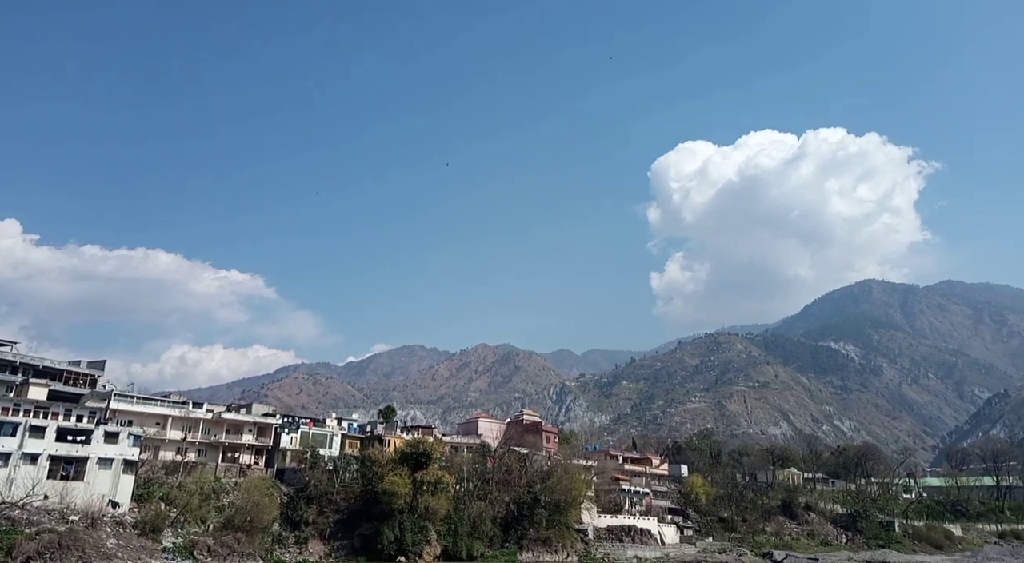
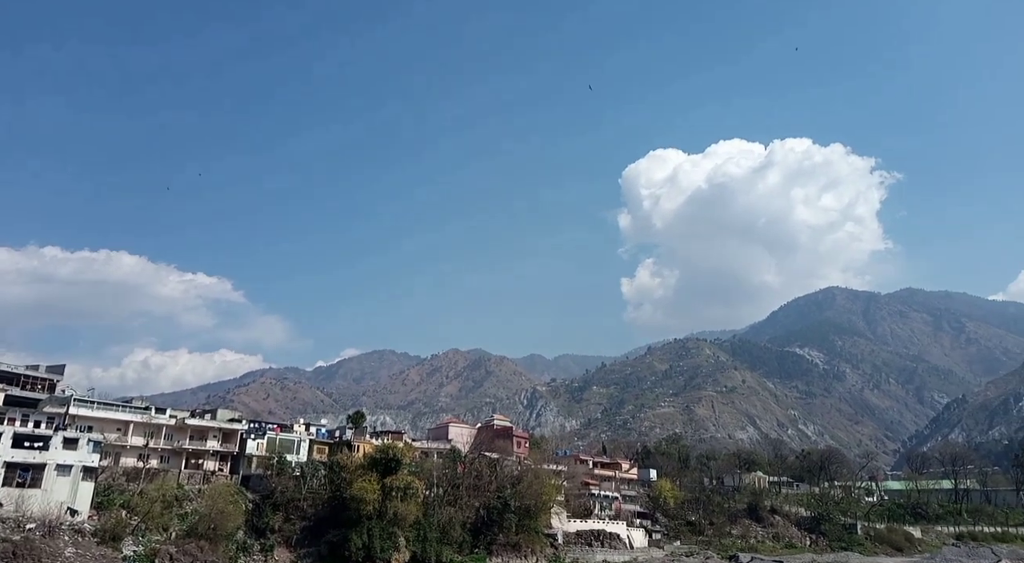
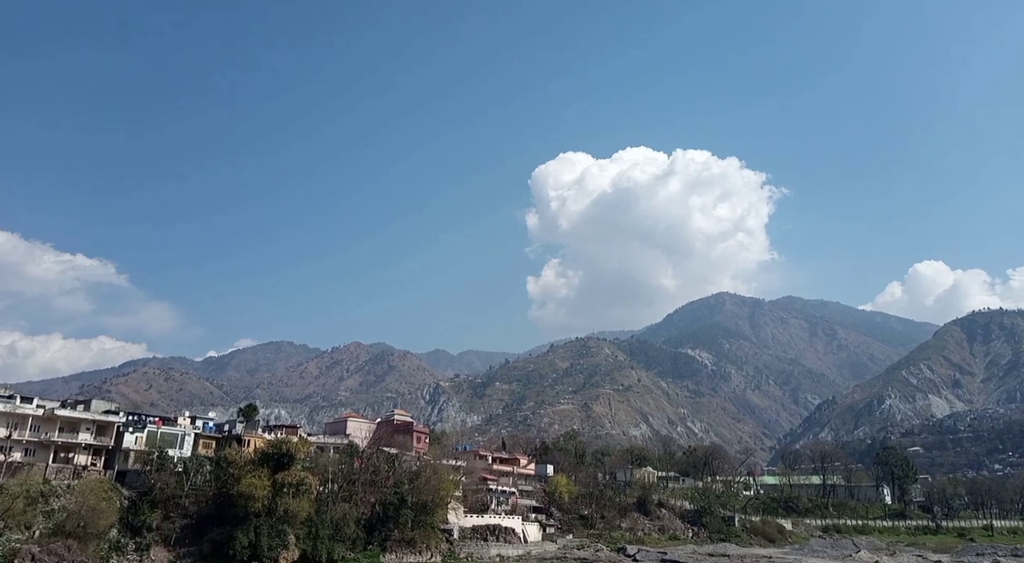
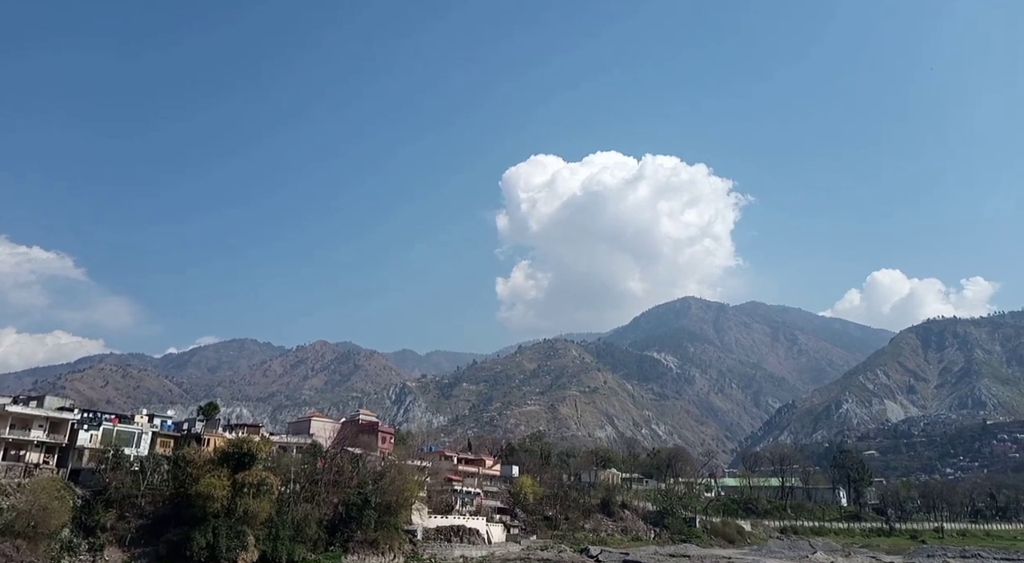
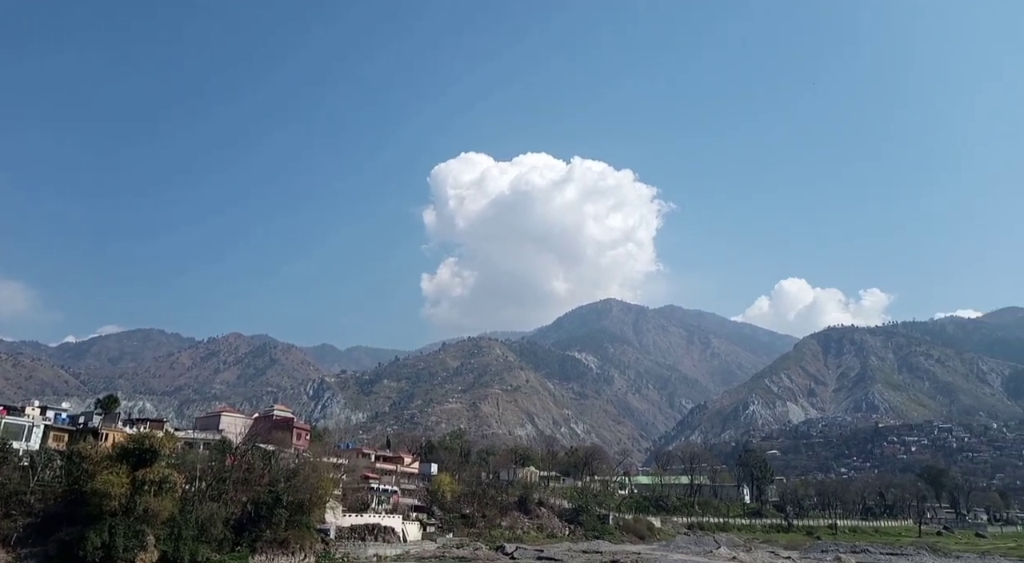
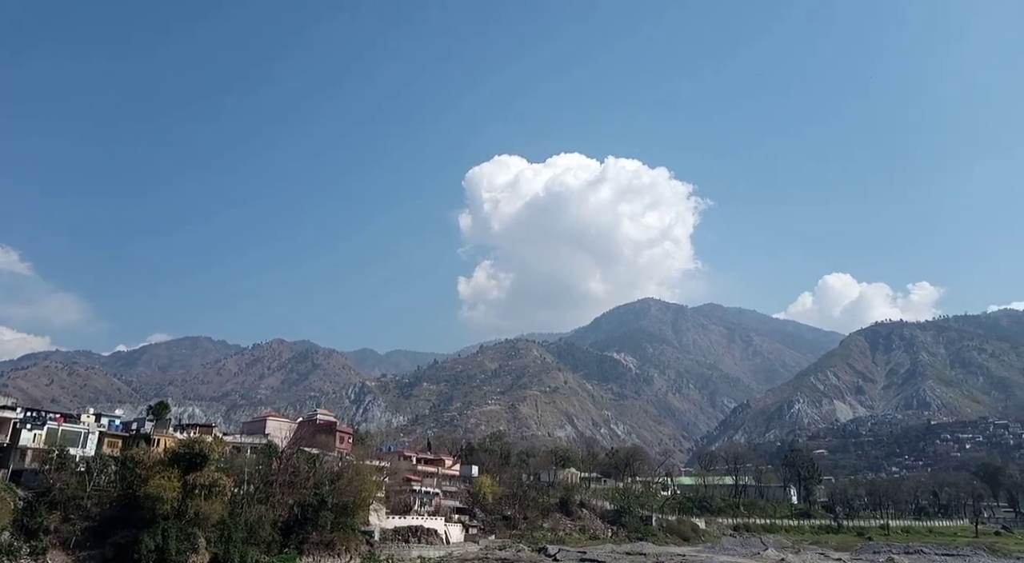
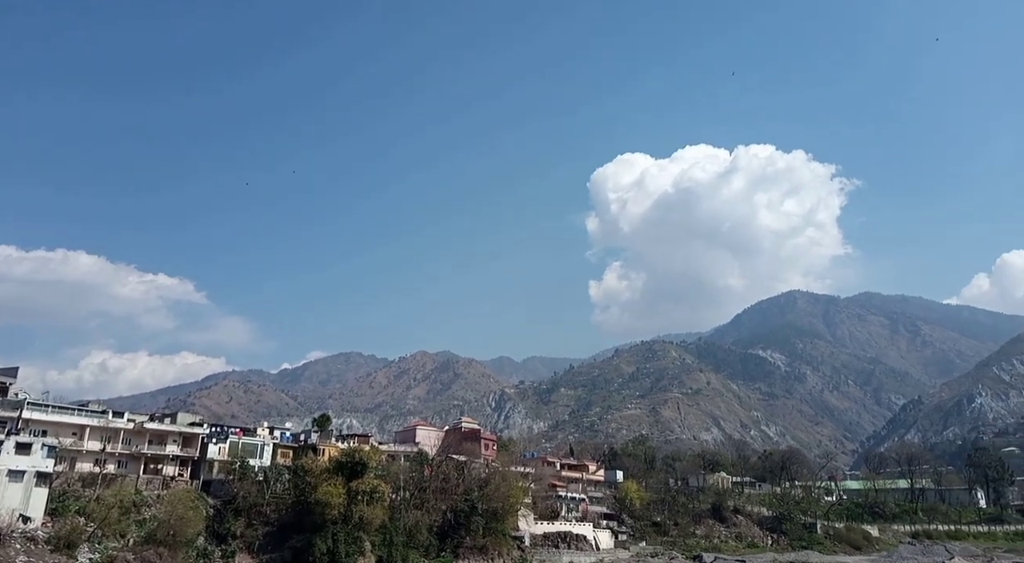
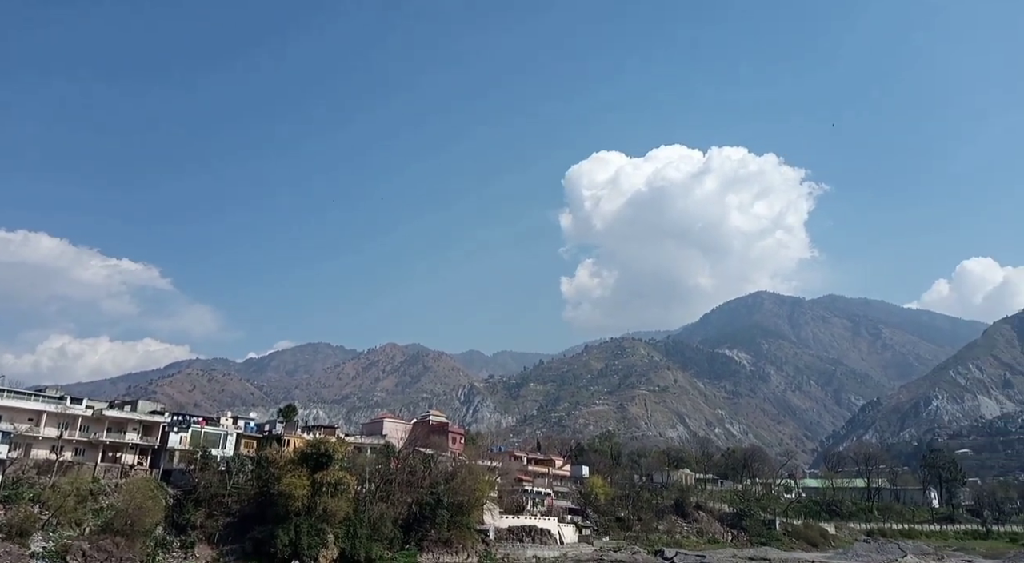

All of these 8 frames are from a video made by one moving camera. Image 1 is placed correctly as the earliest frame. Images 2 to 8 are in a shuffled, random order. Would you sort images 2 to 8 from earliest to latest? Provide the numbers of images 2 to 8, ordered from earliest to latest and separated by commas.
2, 7, 8, 3, 4, 6, 5
